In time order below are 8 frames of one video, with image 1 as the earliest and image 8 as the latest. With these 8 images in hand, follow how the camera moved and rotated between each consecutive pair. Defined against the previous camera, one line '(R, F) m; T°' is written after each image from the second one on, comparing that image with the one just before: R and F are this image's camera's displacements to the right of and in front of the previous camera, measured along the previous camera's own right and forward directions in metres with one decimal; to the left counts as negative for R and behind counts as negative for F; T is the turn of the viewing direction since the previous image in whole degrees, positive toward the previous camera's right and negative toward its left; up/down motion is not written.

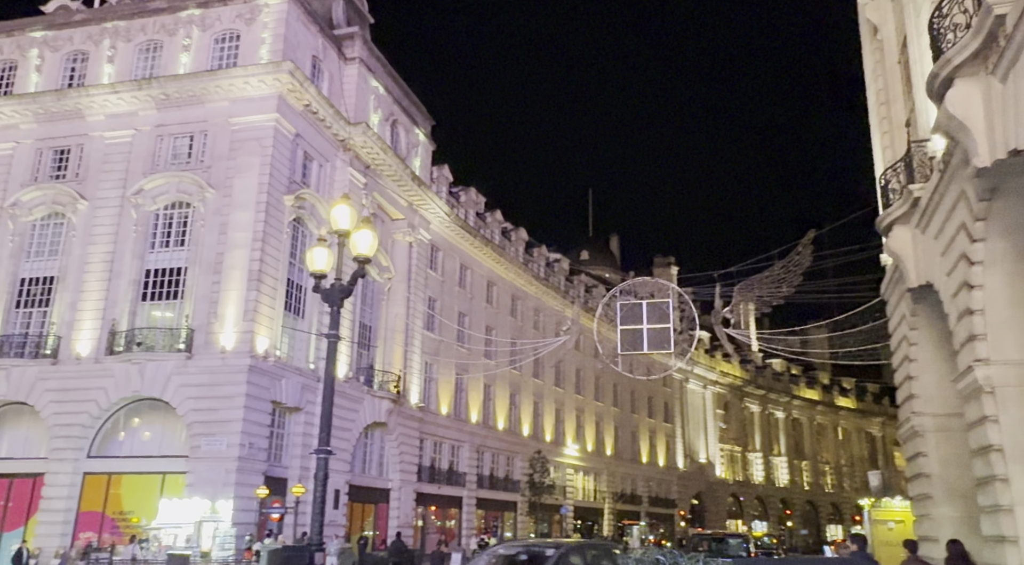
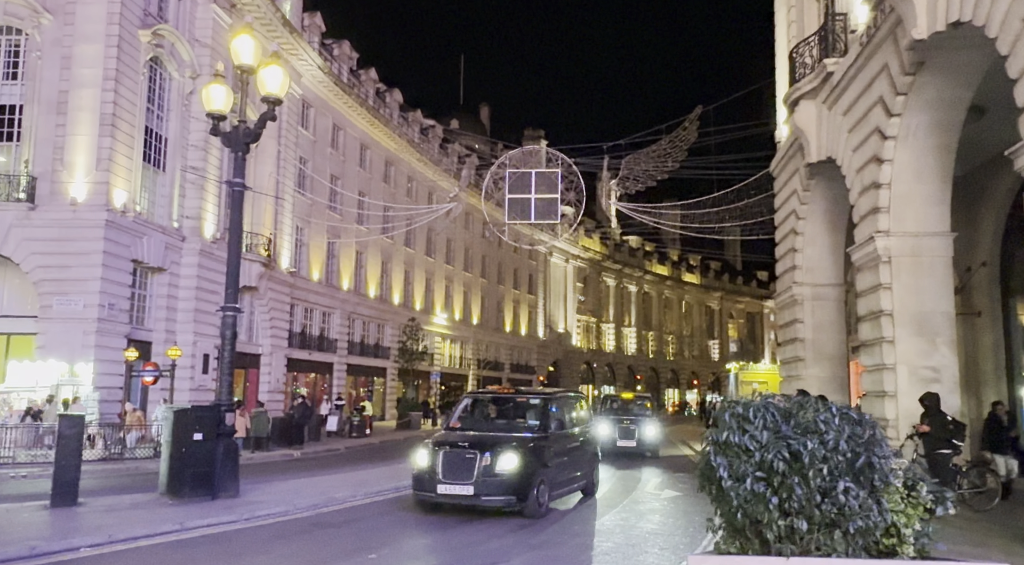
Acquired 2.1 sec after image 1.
(-0.9, +0.9) m; +9°
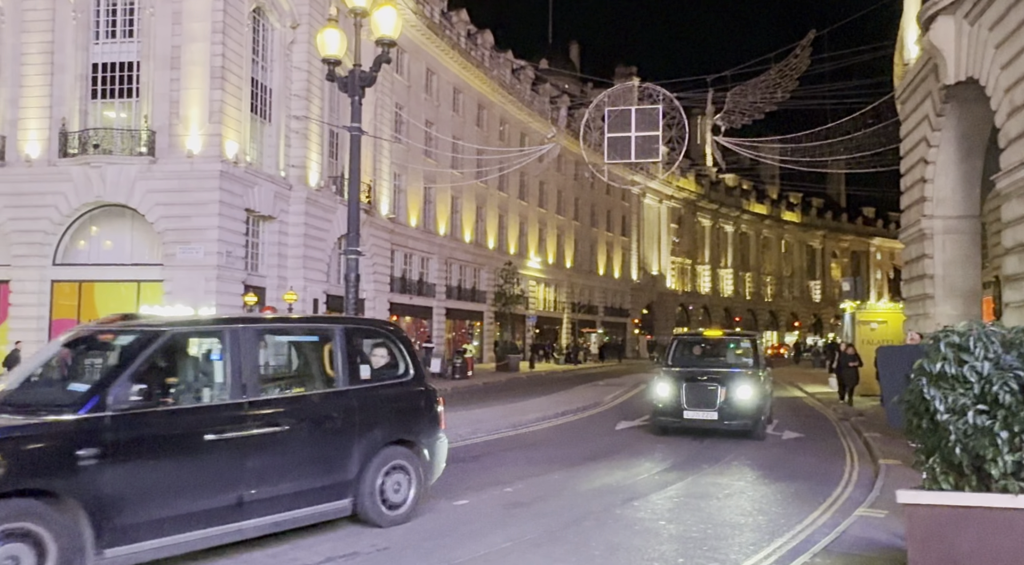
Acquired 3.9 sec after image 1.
(-0.6, +0.1) m; -5°
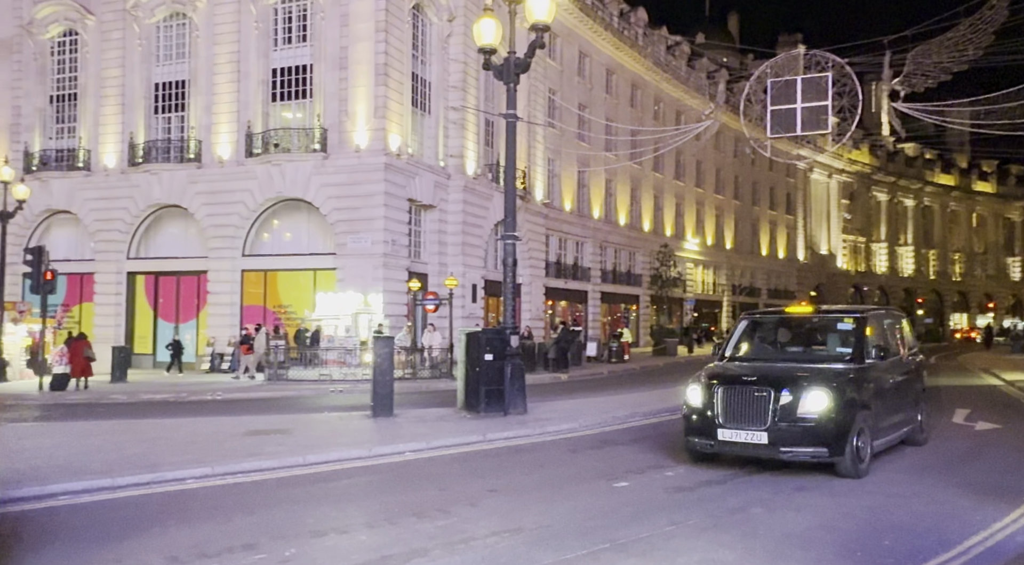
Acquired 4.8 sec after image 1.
(+0.1, -0.5) m; -10°
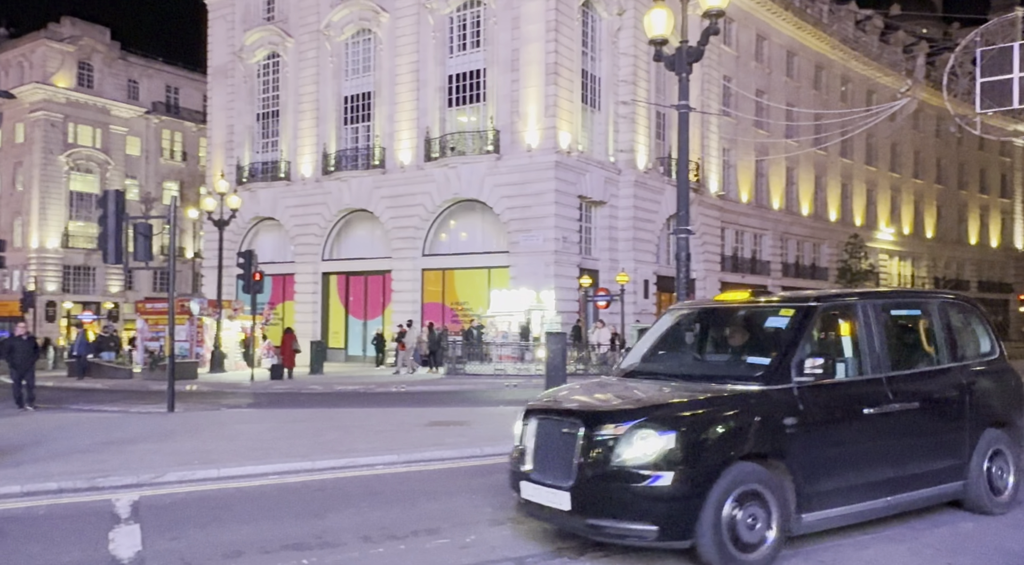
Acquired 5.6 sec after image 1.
(+0.1, -0.3) m; -11°
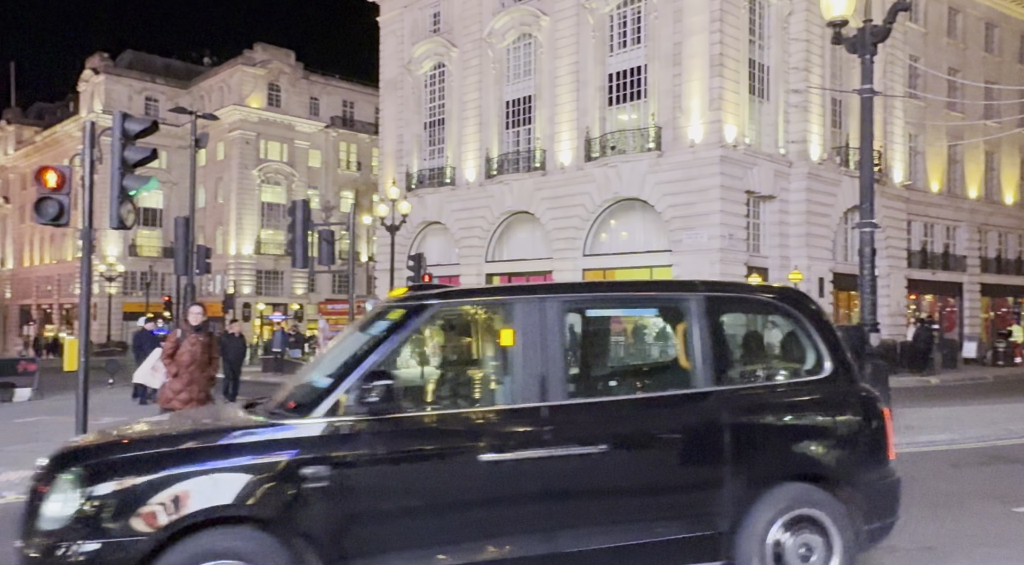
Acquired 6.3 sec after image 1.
(0.0, +0.3) m; -10°
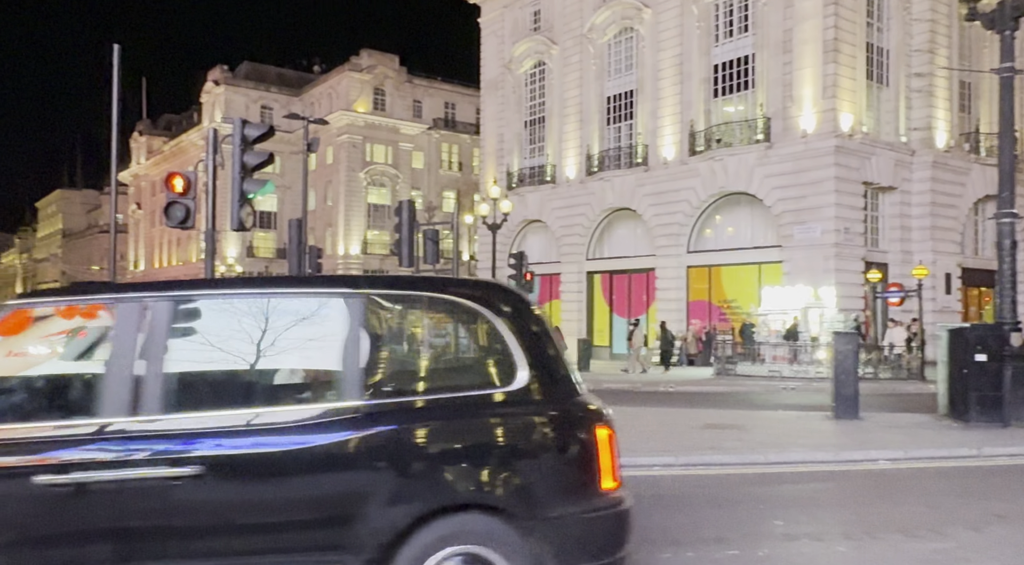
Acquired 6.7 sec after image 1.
(0.0, +0.3) m; -6°
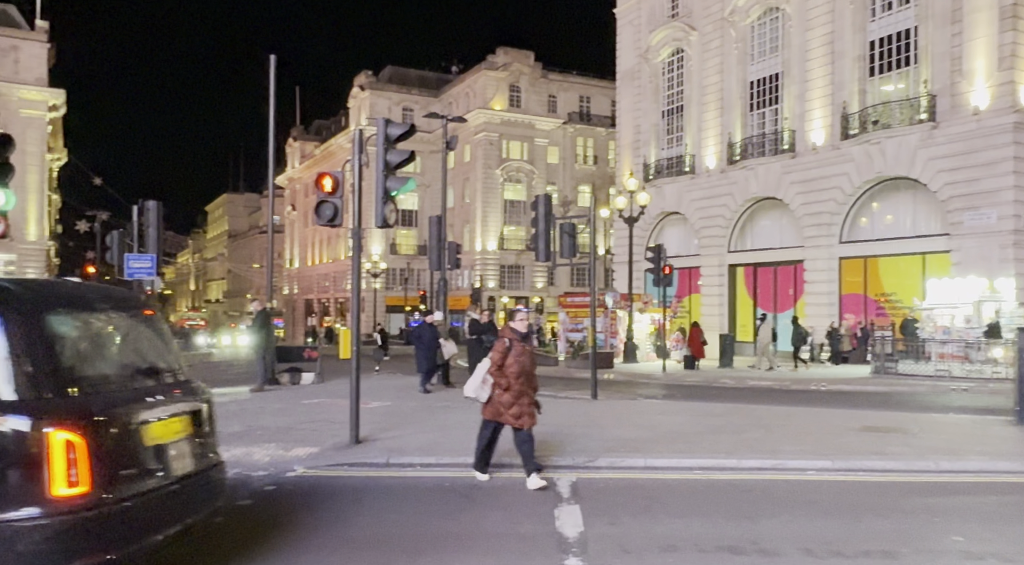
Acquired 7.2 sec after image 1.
(-0.1, +0.5) m; -9°
